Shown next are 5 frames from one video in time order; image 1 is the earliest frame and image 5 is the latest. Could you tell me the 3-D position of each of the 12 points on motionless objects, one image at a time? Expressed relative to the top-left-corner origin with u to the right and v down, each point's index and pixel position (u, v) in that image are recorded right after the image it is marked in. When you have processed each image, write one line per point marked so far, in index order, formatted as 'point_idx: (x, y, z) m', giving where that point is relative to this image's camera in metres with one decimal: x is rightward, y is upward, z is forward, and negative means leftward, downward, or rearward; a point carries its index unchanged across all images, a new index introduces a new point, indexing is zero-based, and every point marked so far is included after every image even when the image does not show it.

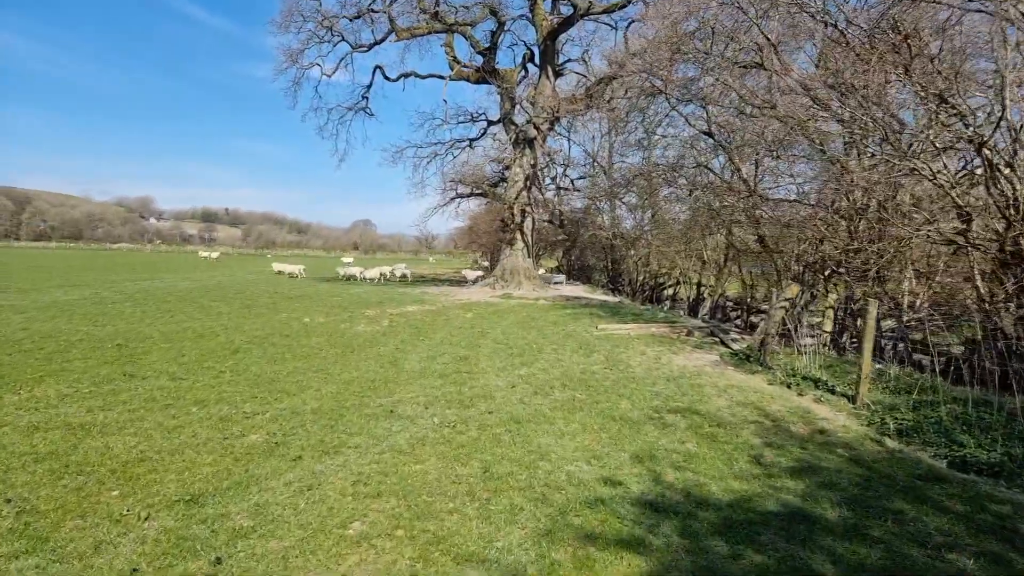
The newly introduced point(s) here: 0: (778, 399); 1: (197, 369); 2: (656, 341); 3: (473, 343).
0: (+2.7, -1.1, +6.5) m
1: (-3.6, -0.9, +7.4) m
2: (+2.4, -0.9, +10.8) m
3: (-0.6, -0.9, +10.1) m
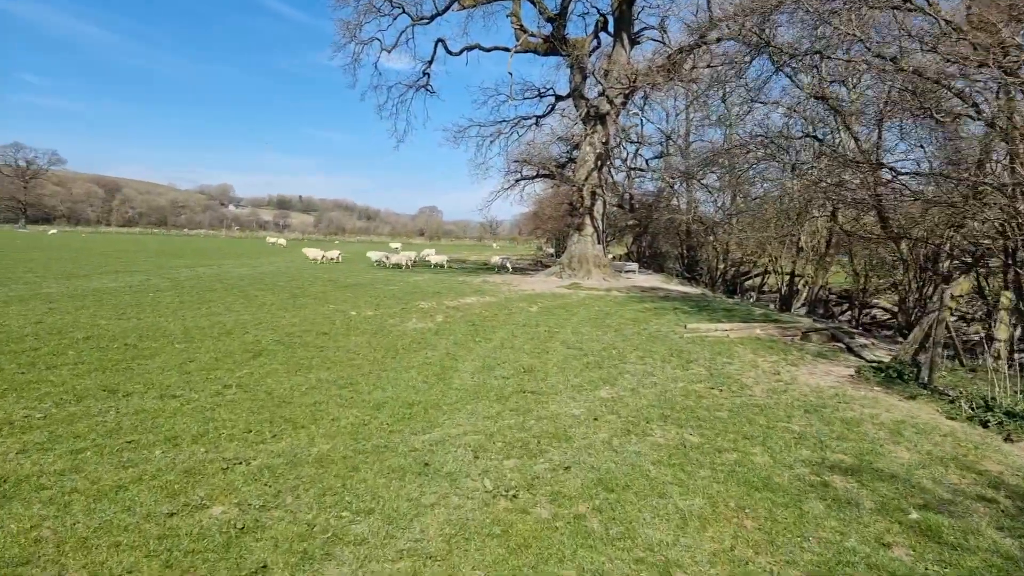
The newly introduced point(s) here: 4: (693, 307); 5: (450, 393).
0: (+3.3, -1.1, +4.5) m
1: (-2.9, -0.9, +6.0) m
2: (+3.4, -0.8, +8.7) m
3: (+0.4, -0.8, +8.3) m
4: (+3.8, -0.4, +13.8) m
5: (-0.6, -0.9, +5.7) m
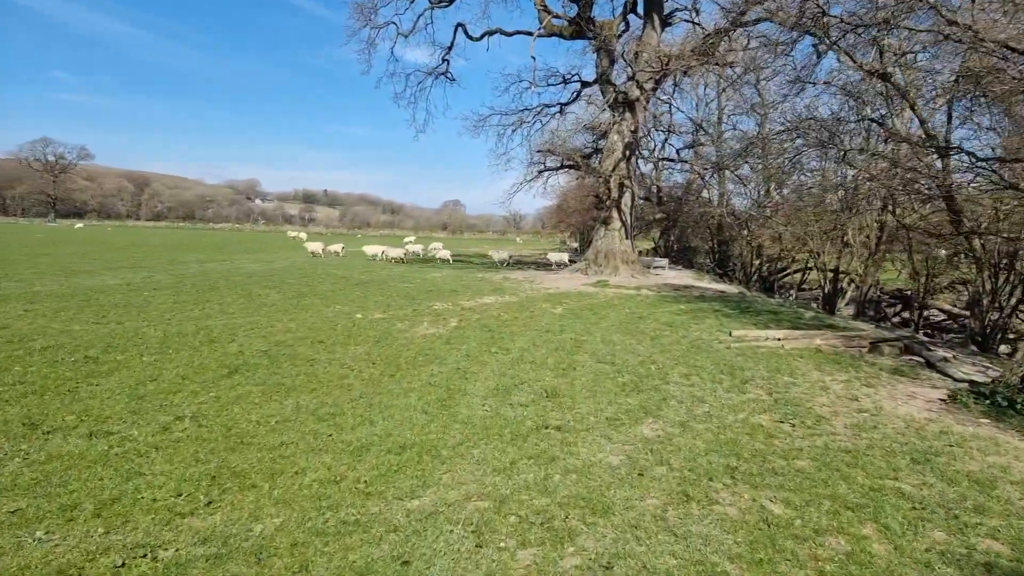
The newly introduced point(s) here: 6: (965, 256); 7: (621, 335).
0: (+3.3, -1.2, +3.2) m
1: (-2.7, -0.9, +4.9) m
2: (+3.6, -0.8, +7.4) m
3: (+0.6, -0.8, +7.1) m
4: (+4.2, -0.4, +12.5) m
5: (-0.4, -1.0, +4.6) m
6: (+8.4, +0.6, +12.5) m
7: (+1.6, -0.7, +9.5) m
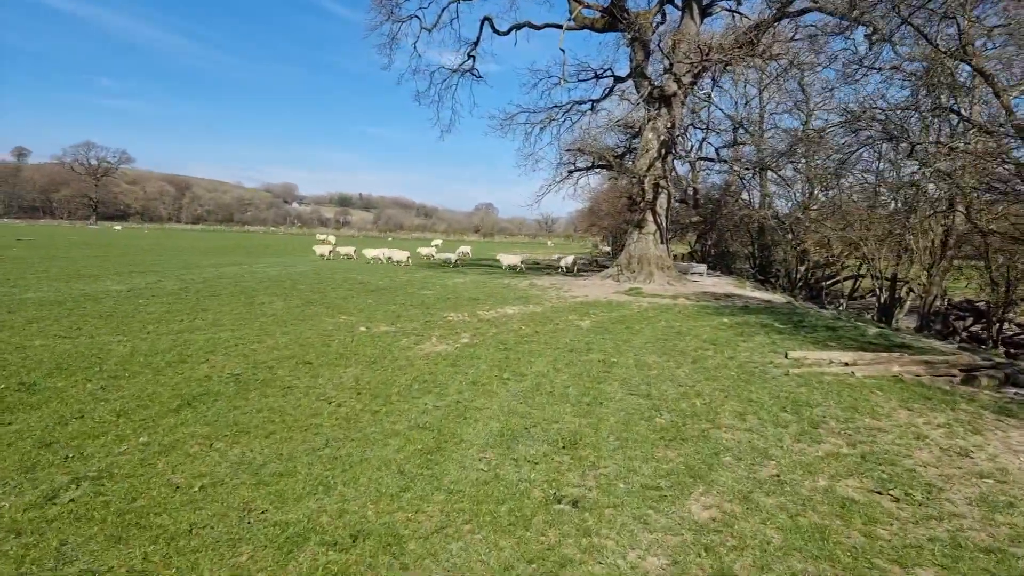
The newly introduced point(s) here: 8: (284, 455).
0: (+3.3, -1.4, +1.8) m
1: (-2.7, -1.0, +3.8) m
2: (+3.7, -1.0, +6.0) m
3: (+0.7, -1.0, +5.9) m
4: (+4.6, -0.6, +11.1) m
5: (-0.4, -1.1, +3.4) m
6: (+8.7, +0.4, +10.8) m
7: (+1.8, -0.8, +8.2) m
8: (-1.4, -1.0, +4.1) m
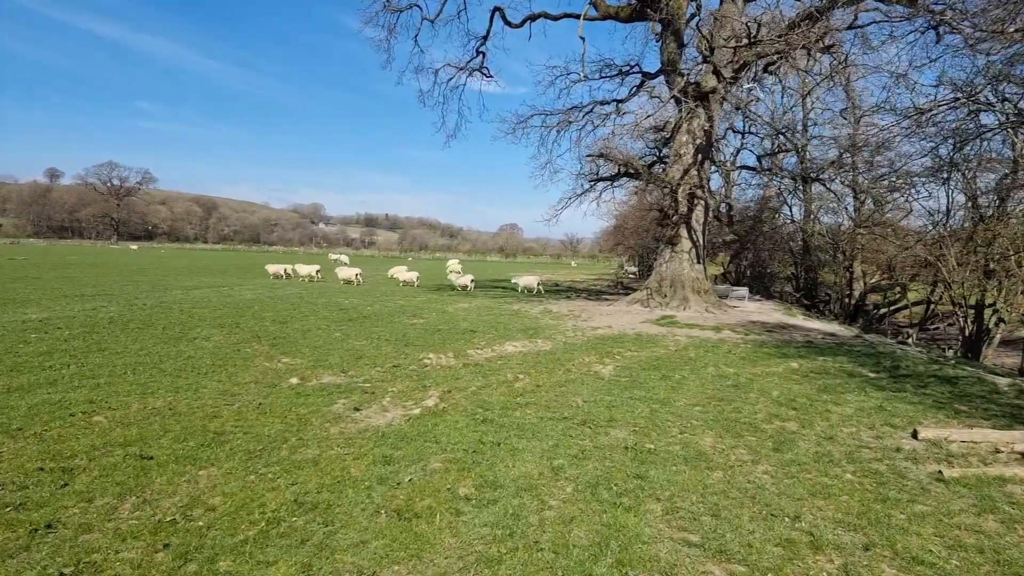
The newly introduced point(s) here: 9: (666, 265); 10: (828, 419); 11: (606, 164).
0: (+2.9, -1.5, -1.1) m
1: (-3.0, -1.2, +1.1) m
2: (+3.5, -1.3, +3.1) m
3: (+0.5, -1.2, +3.0) m
4: (+4.6, -1.0, +8.1) m
5: (-0.8, -1.3, +0.6) m
6: (+8.7, 0.0, +7.7) m
7: (+1.7, -1.2, +5.3) m
8: (-1.7, -1.3, +1.4) m
9: (+4.2, +0.6, +18.0) m
10: (+2.9, -1.2, +6.1) m
11: (+2.6, +3.5, +18.4) m
